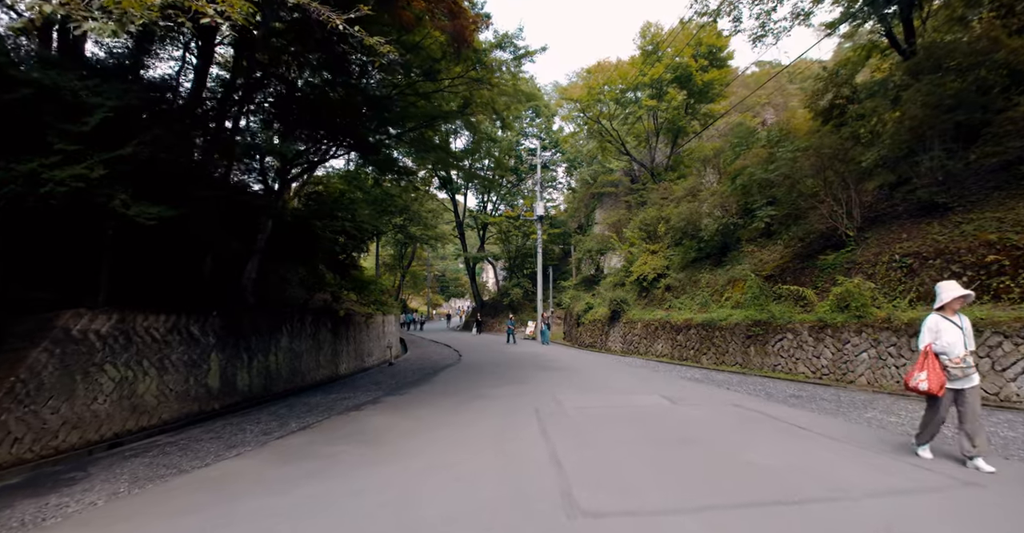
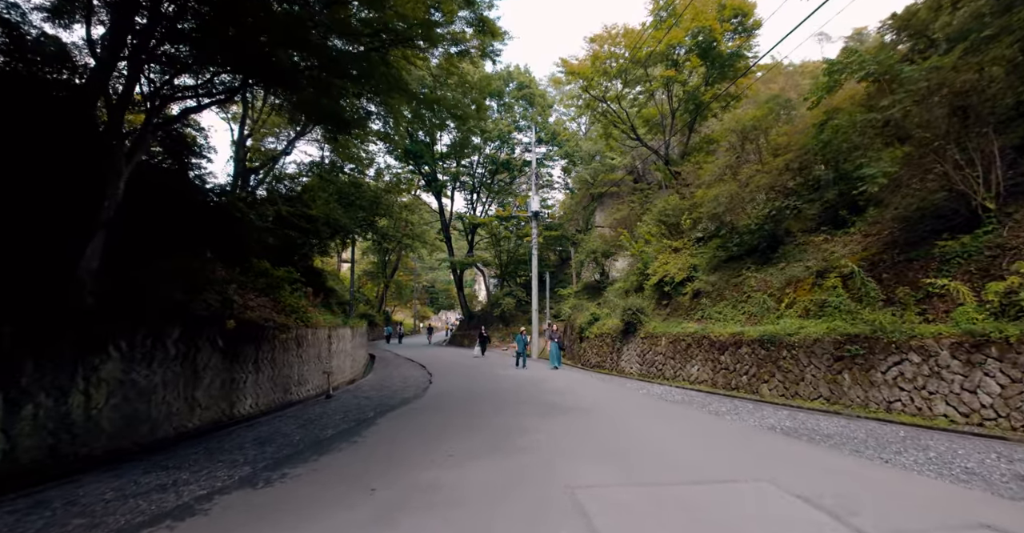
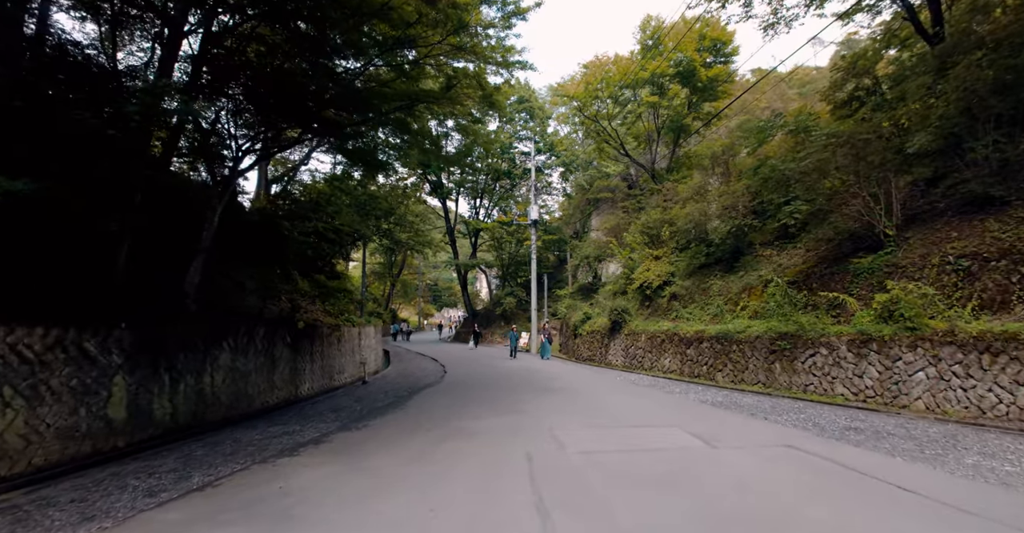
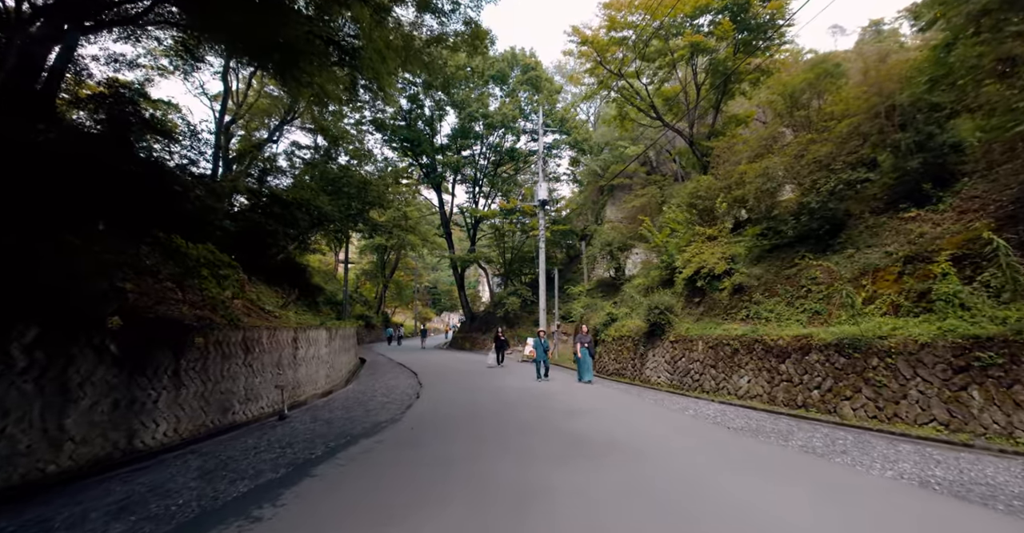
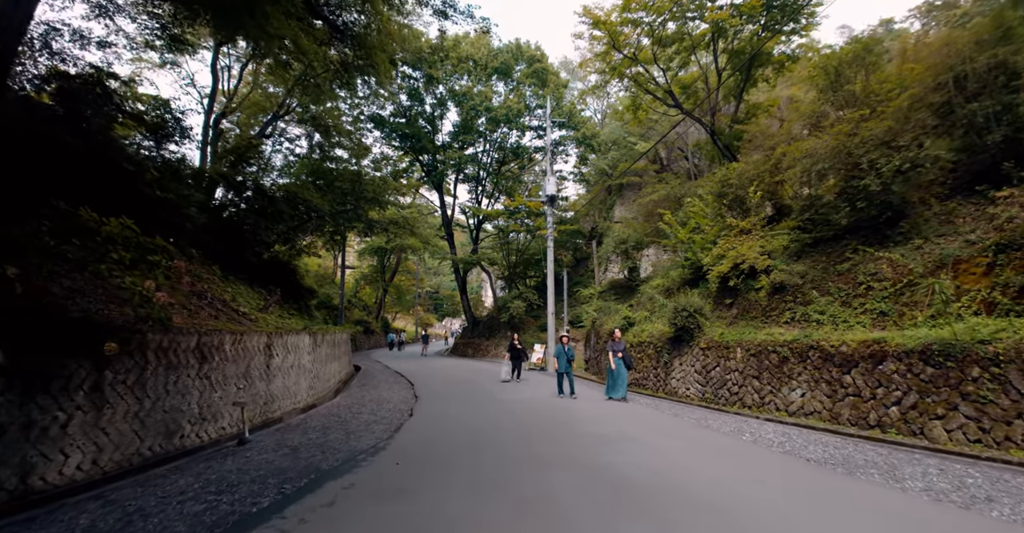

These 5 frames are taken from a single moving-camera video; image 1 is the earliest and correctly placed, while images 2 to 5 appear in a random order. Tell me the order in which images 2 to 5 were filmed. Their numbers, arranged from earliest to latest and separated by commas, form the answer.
3, 2, 4, 5
